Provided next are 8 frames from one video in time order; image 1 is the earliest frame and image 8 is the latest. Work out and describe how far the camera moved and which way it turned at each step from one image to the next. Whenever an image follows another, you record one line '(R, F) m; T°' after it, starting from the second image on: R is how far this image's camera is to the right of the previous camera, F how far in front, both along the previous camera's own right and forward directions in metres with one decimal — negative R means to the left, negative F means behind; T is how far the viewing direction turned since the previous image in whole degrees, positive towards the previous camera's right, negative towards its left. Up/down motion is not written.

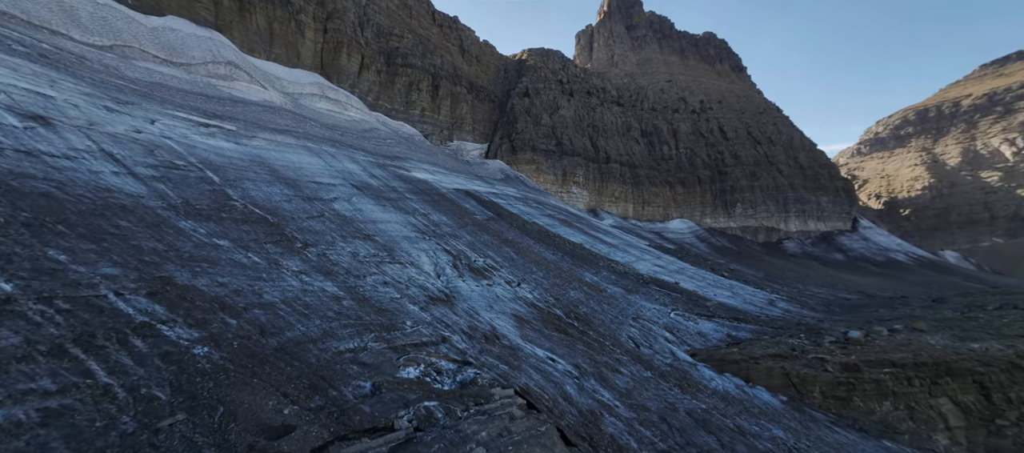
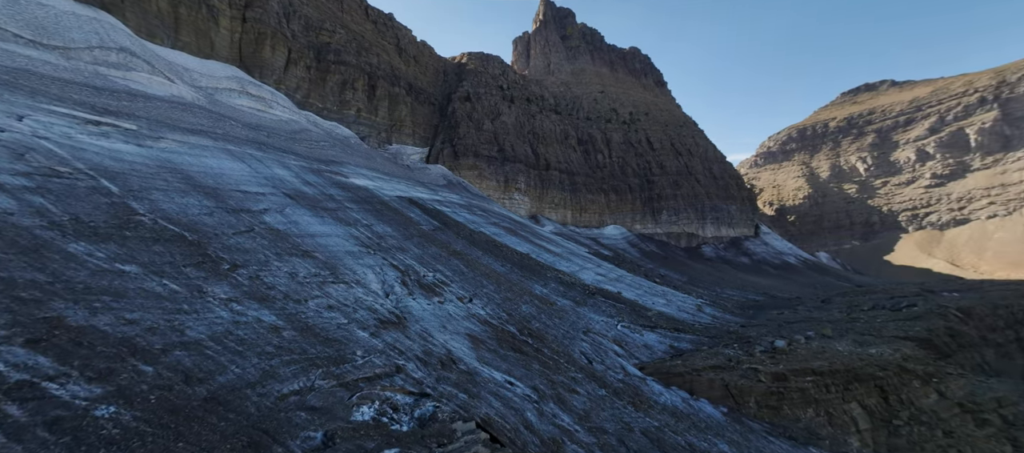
(-0.5, +0.4) m; +10°
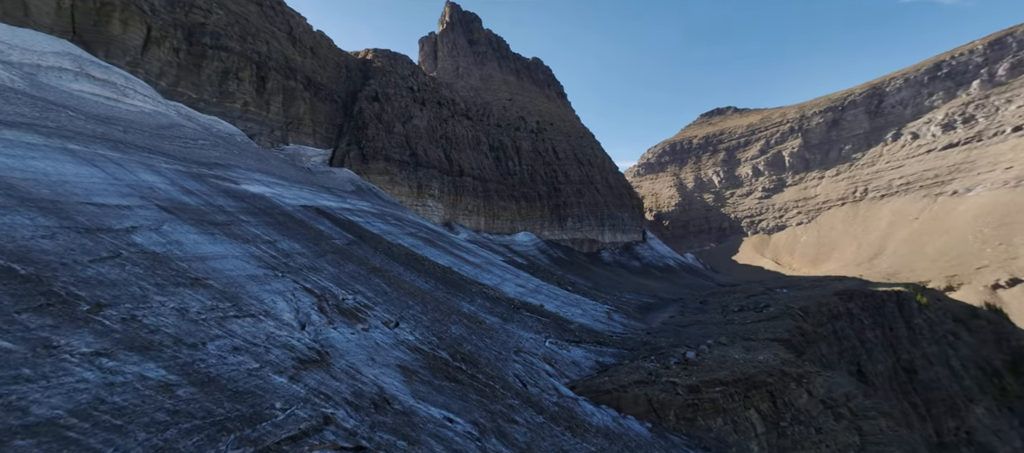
(-0.7, +0.6) m; +13°
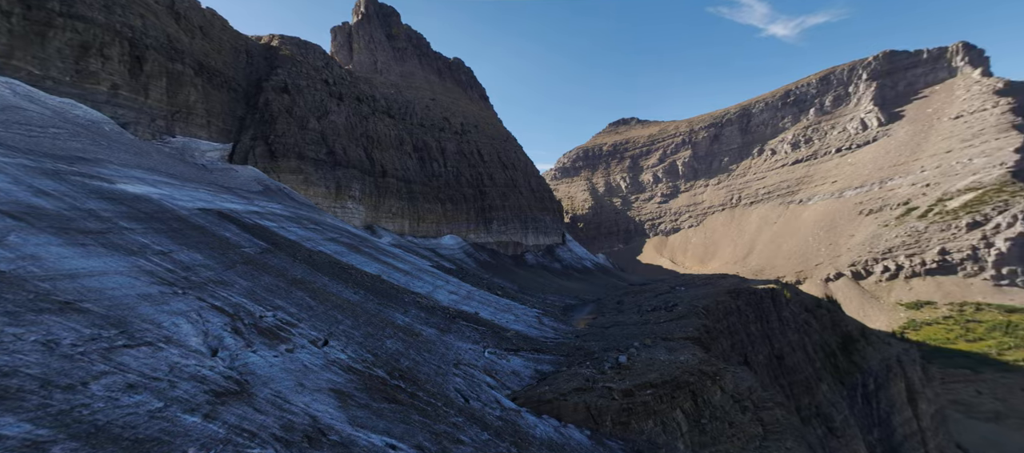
(-0.4, +0.3) m; +11°
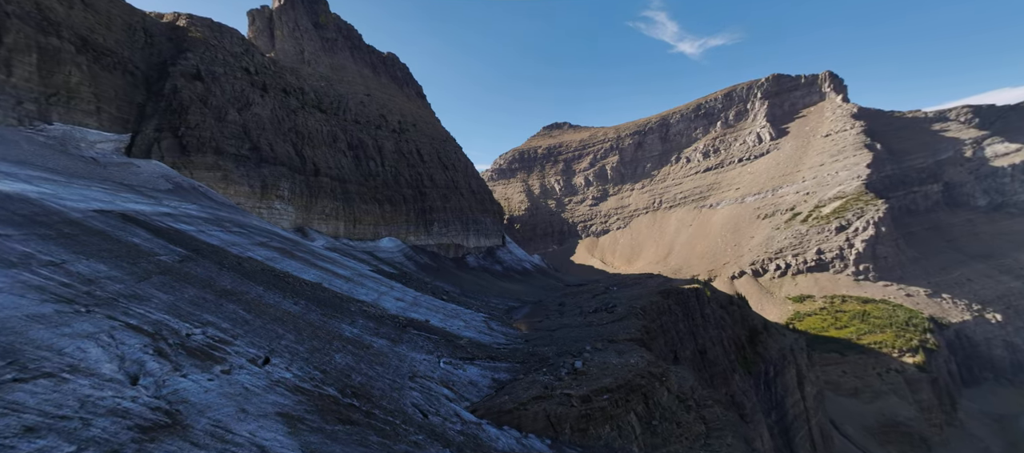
(-0.5, +0.2) m; +9°
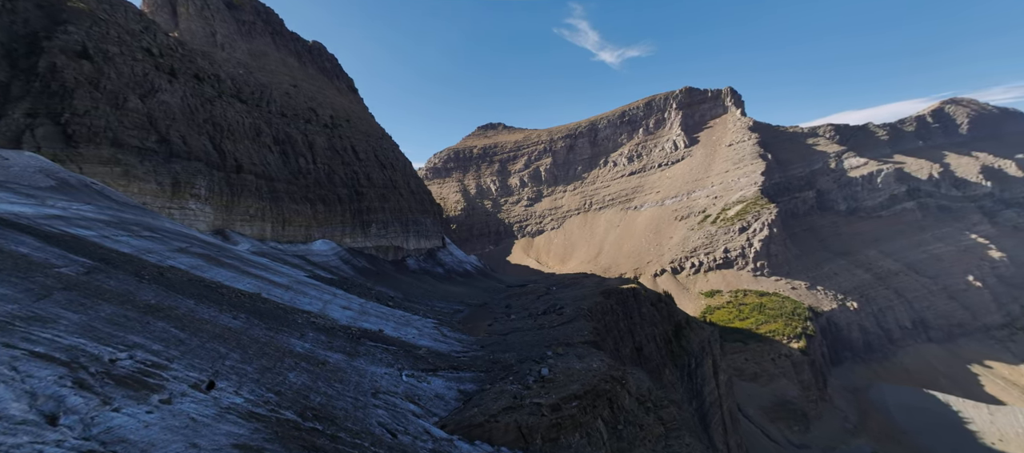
(-0.7, +0.1) m; +9°
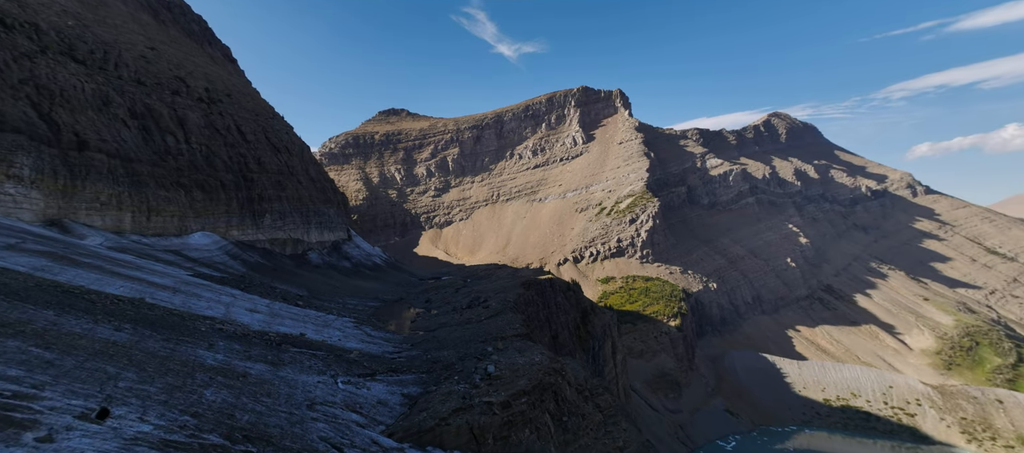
(-0.8, +0.2) m; +13°
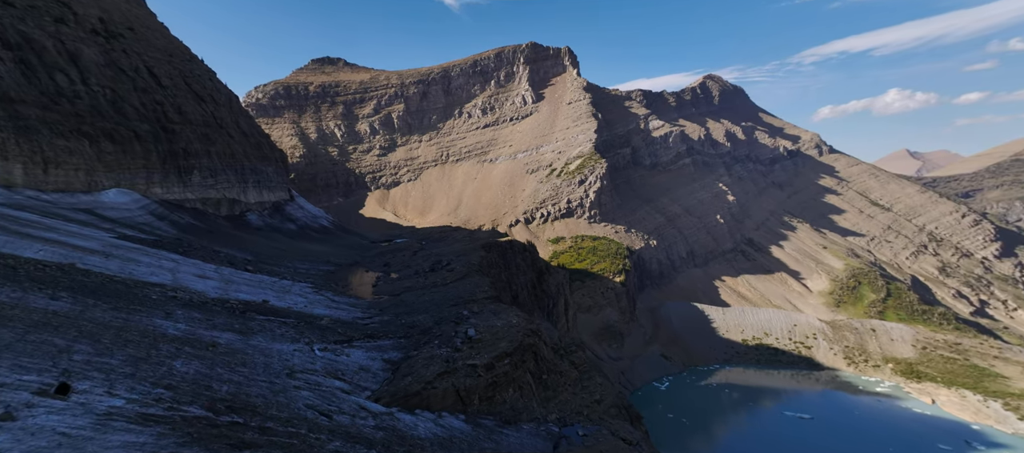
(-0.5, 0.0) m; +7°
